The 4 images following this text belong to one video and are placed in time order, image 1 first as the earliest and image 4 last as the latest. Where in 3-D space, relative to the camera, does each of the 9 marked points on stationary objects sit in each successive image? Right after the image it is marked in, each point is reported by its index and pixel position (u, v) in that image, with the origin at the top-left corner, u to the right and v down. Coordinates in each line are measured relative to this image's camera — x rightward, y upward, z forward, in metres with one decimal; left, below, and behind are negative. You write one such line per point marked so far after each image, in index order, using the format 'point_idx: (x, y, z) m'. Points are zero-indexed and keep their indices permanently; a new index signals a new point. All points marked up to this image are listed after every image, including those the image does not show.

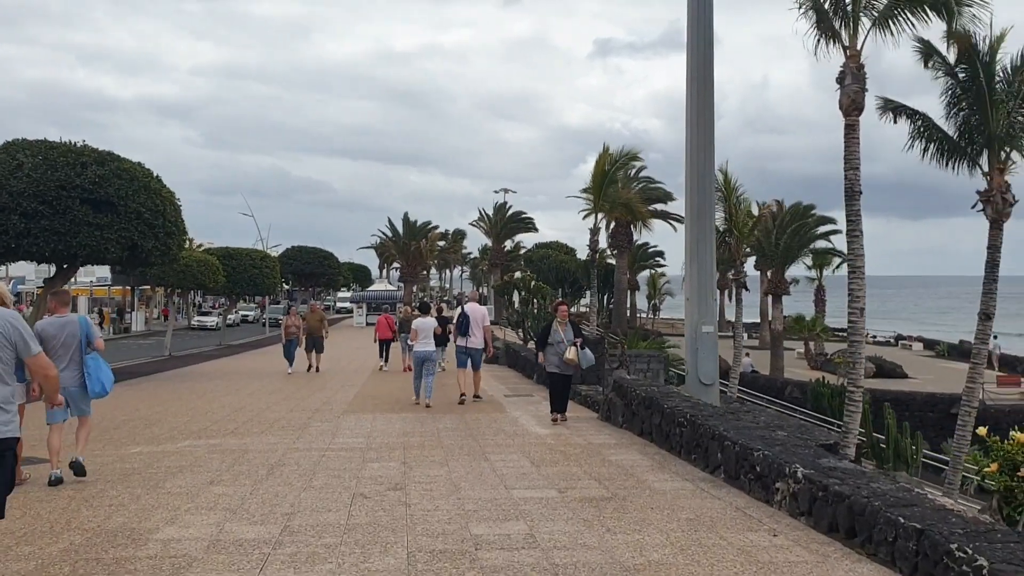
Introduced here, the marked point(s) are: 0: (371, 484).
0: (-1.1, -1.6, +6.9) m
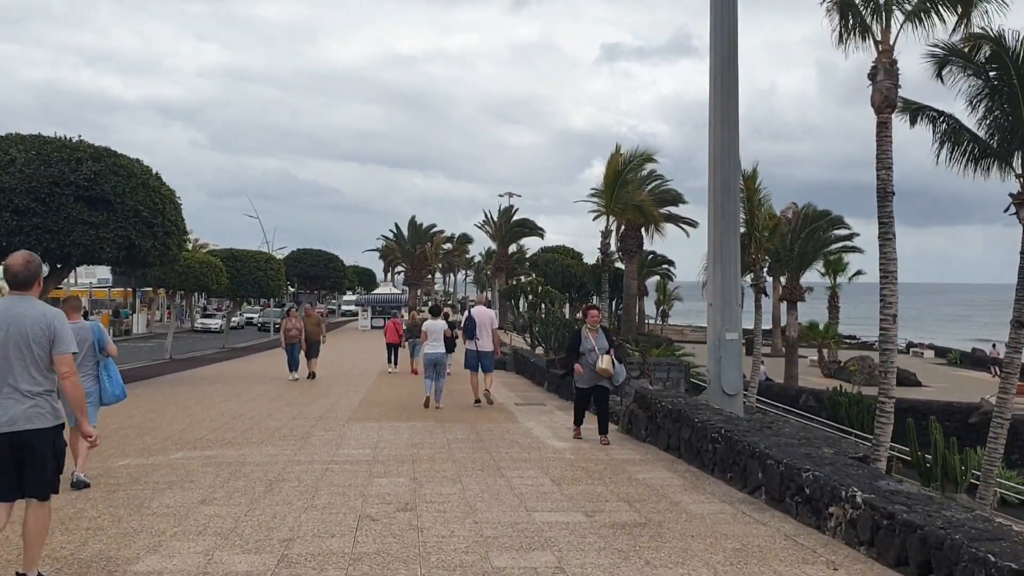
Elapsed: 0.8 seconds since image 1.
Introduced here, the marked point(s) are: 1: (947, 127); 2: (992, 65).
0: (-1.0, -1.6, +6.3) m
1: (+7.2, +2.7, +14.2) m
2: (+7.7, +3.6, +13.6) m
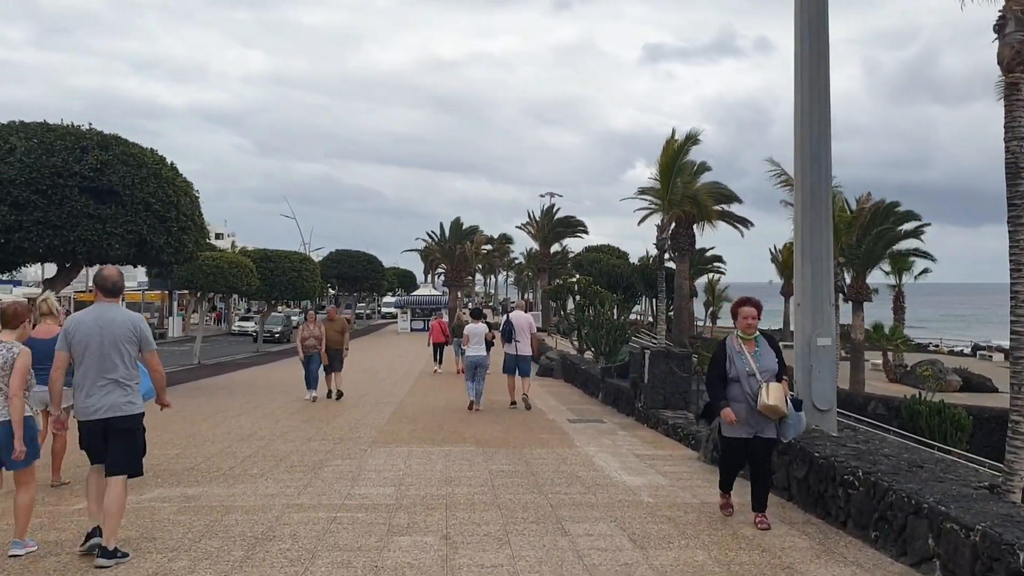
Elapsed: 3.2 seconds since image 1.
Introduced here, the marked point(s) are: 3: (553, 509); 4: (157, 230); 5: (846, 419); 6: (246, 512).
0: (-0.6, -1.5, +4.4) m
1: (+7.9, +2.7, +11.9) m
2: (+8.4, +3.6, +11.3) m
3: (+0.3, -1.6, +6.2) m
4: (-6.7, +1.1, +16.0) m
5: (+7.1, -2.7, +17.9) m
6: (-1.9, -1.6, +6.2) m
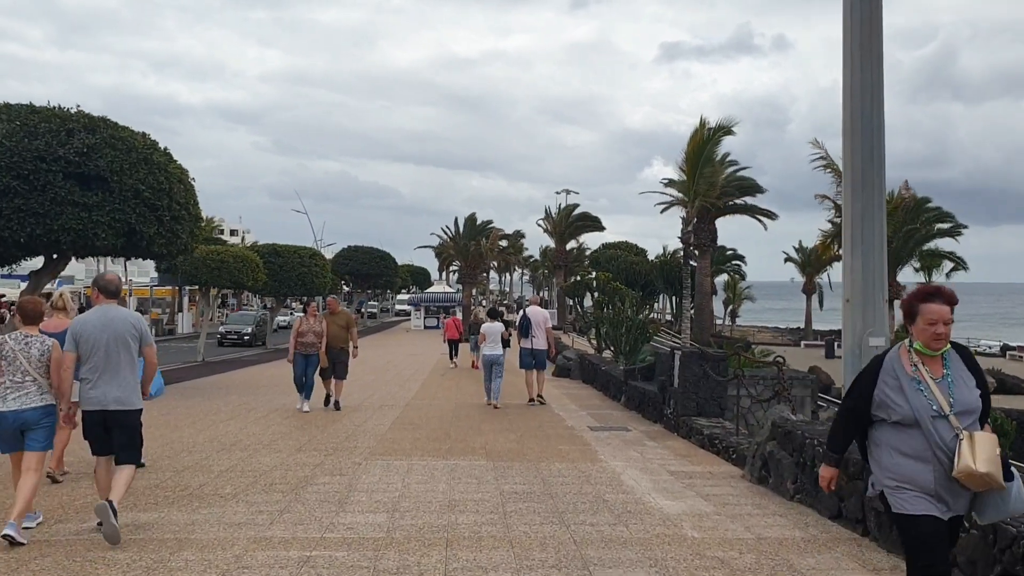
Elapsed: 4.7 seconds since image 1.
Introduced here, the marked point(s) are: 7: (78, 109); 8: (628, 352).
0: (-0.6, -1.5, +3.3) m
1: (+8.1, +2.8, +10.6) m
2: (+8.6, +3.7, +10.0) m
3: (+0.4, -1.5, +5.0) m
4: (-6.4, +1.2, +15.0) m
5: (+7.4, -2.7, +16.6) m
6: (-1.8, -1.5, +5.0) m
7: (-7.2, +3.0, +14.1) m
8: (+2.7, -1.5, +19.5) m
